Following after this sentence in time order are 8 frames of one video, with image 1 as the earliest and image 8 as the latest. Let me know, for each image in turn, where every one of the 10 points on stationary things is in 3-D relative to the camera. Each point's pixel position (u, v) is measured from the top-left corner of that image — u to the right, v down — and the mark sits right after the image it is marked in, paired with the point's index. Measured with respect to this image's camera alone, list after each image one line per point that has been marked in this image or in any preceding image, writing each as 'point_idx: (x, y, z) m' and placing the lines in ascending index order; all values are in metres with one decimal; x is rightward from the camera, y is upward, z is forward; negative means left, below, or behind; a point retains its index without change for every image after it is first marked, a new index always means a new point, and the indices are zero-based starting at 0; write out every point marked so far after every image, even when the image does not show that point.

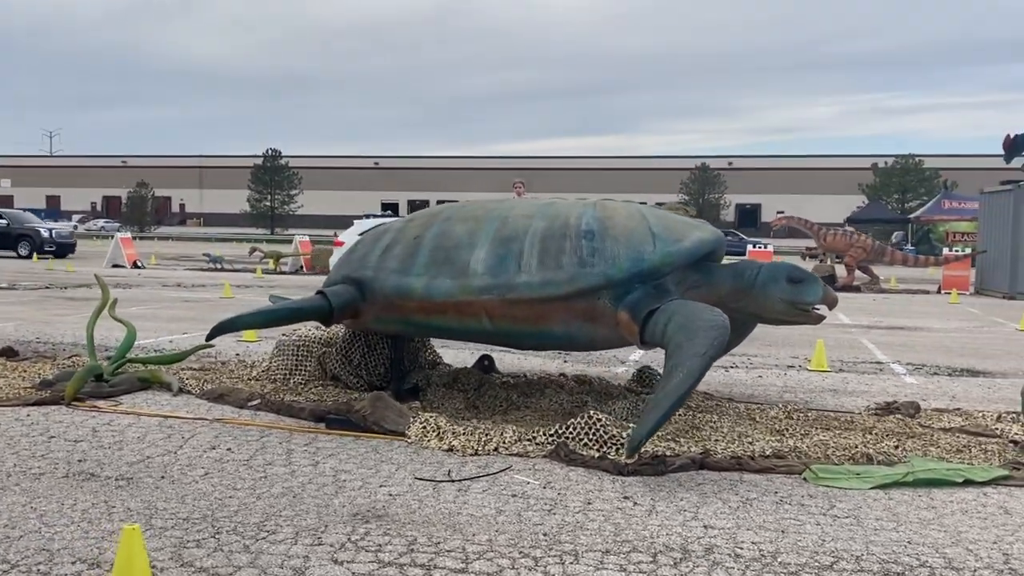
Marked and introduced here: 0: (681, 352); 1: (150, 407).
0: (+0.9, -0.3, +4.8) m
1: (-2.6, -0.9, +6.6) m
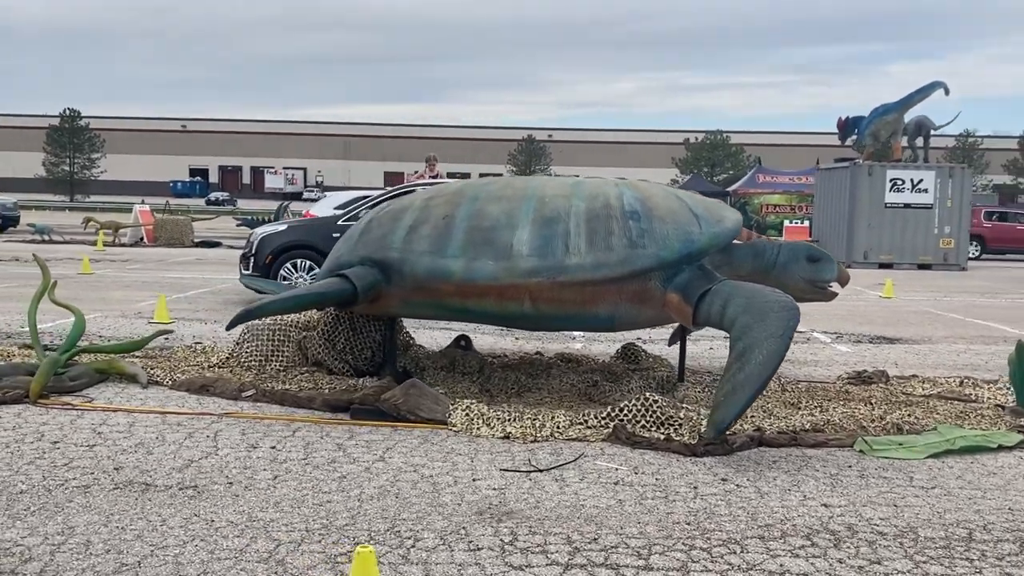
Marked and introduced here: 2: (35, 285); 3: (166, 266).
0: (+1.3, -0.2, +4.8) m
1: (-2.5, -0.7, +5.9) m
2: (-7.5, +0.1, +14.4) m
3: (-7.5, +0.5, +19.5) m
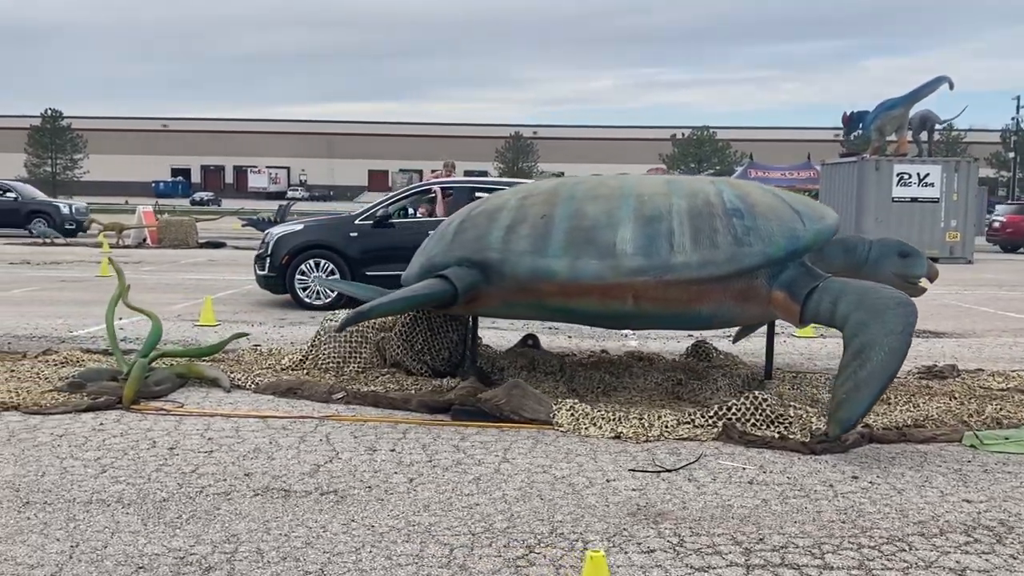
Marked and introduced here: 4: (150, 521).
0: (+1.9, -0.2, +4.9) m
1: (-1.8, -0.8, +5.9) m
2: (-7.1, 0.0, +14.3) m
3: (-7.2, +0.4, +19.3) m
4: (-1.5, -1.0, +3.8) m
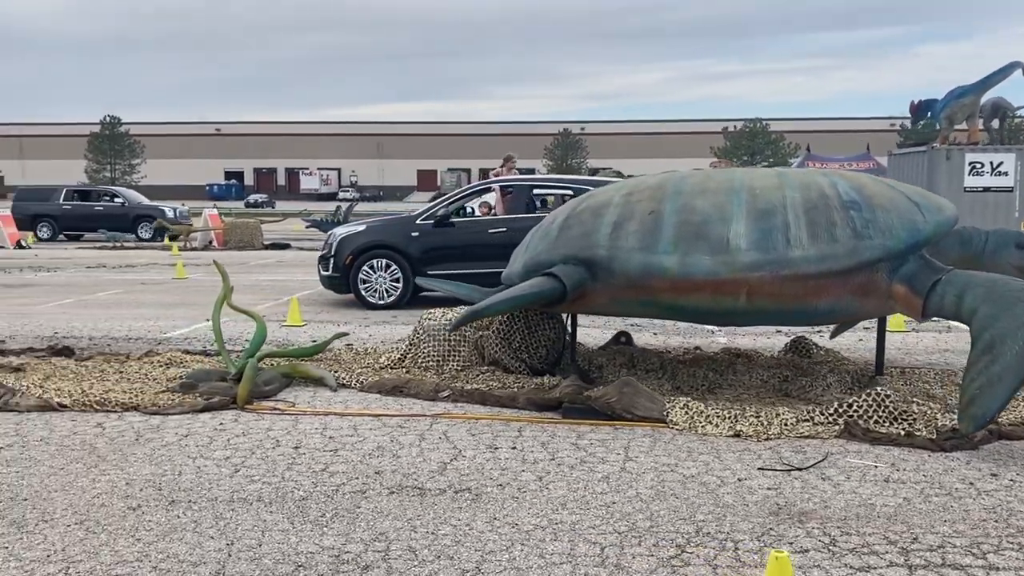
0: (+2.5, -0.2, +4.7) m
1: (-1.2, -0.8, +5.9) m
2: (-5.9, 0.0, +14.6) m
3: (-5.8, +0.4, +19.7) m
4: (-0.9, -1.0, +3.8) m
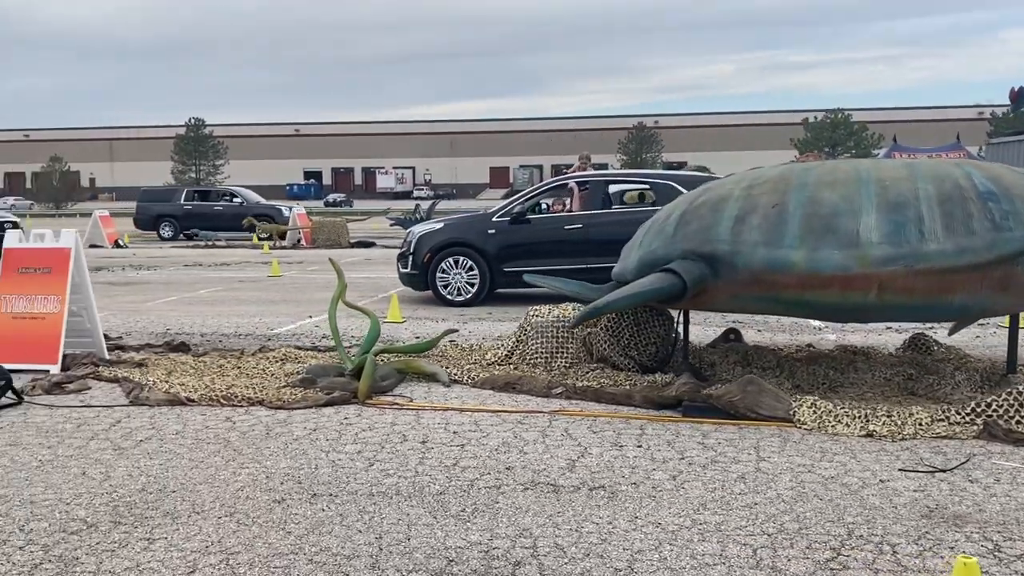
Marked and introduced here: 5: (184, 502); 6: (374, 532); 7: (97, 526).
0: (+3.2, -0.2, +4.5) m
1: (-0.4, -0.7, +6.0) m
2: (-4.5, 0.0, +15.0) m
3: (-3.9, +0.5, +20.0) m
4: (-0.3, -1.0, +3.8) m
5: (-1.5, -1.0, +4.1) m
6: (-0.5, -1.0, +3.6) m
7: (-1.7, -1.0, +3.8) m
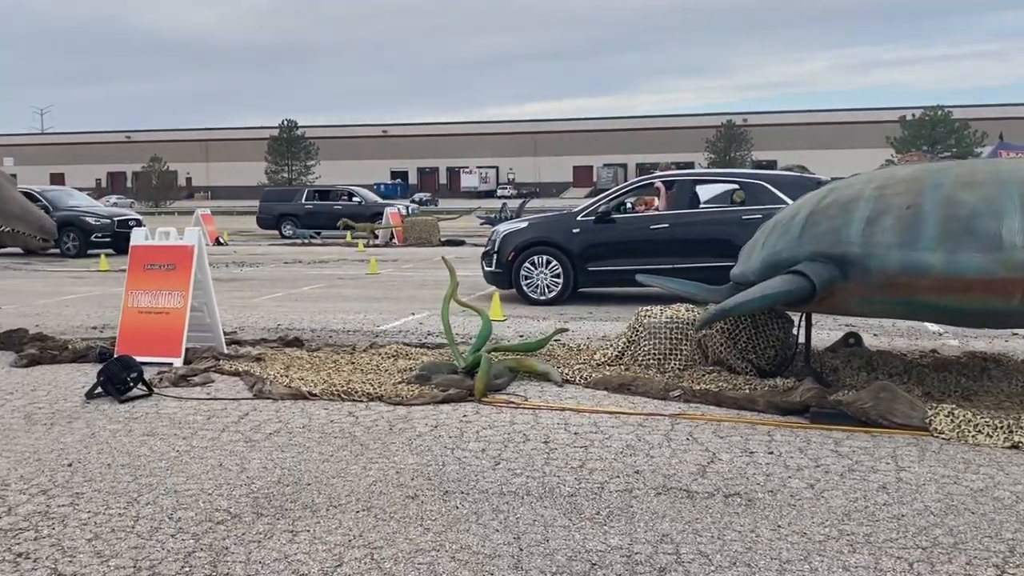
0: (+3.8, -0.2, +4.1) m
1: (+0.4, -0.7, +6.0) m
2: (-2.9, +0.1, +15.3) m
3: (-1.9, +0.5, +20.3) m
4: (+0.3, -1.0, +3.8) m
5: (-0.9, -0.9, +4.1) m
6: (0.0, -1.0, +3.6) m
7: (-1.1, -1.0, +3.9) m
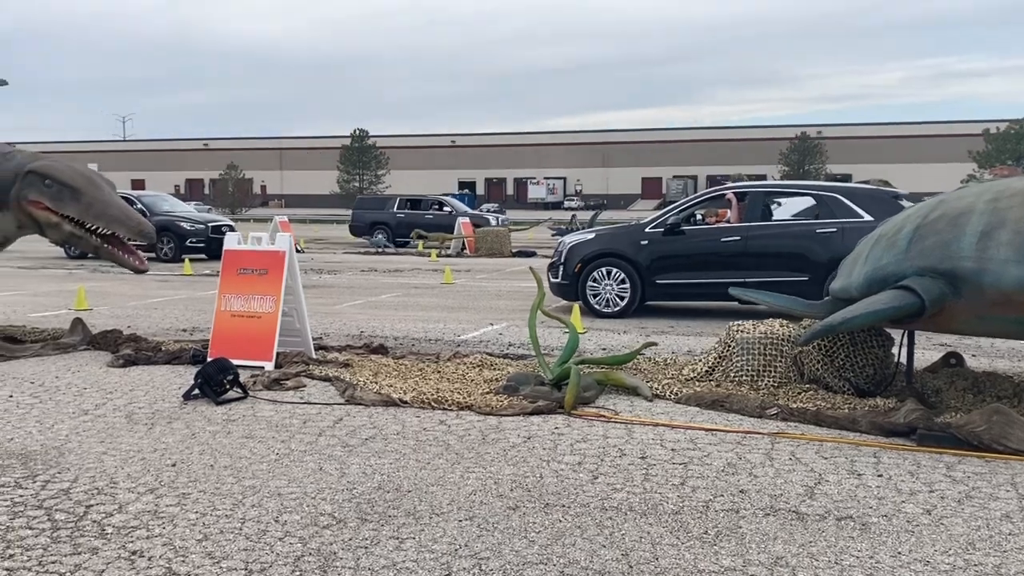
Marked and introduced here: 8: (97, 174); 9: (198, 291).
0: (+4.3, -0.3, +3.8) m
1: (+1.0, -0.8, +5.9) m
2: (-1.6, -0.1, +15.4) m
3: (-0.2, +0.3, +20.3) m
4: (+0.7, -1.0, +3.7) m
5: (-0.4, -1.0, +4.1) m
6: (+0.4, -1.0, +3.6) m
7: (-0.7, -1.0, +3.9) m
8: (-3.5, +0.9, +7.6) m
9: (-5.3, 0.0, +15.4) m
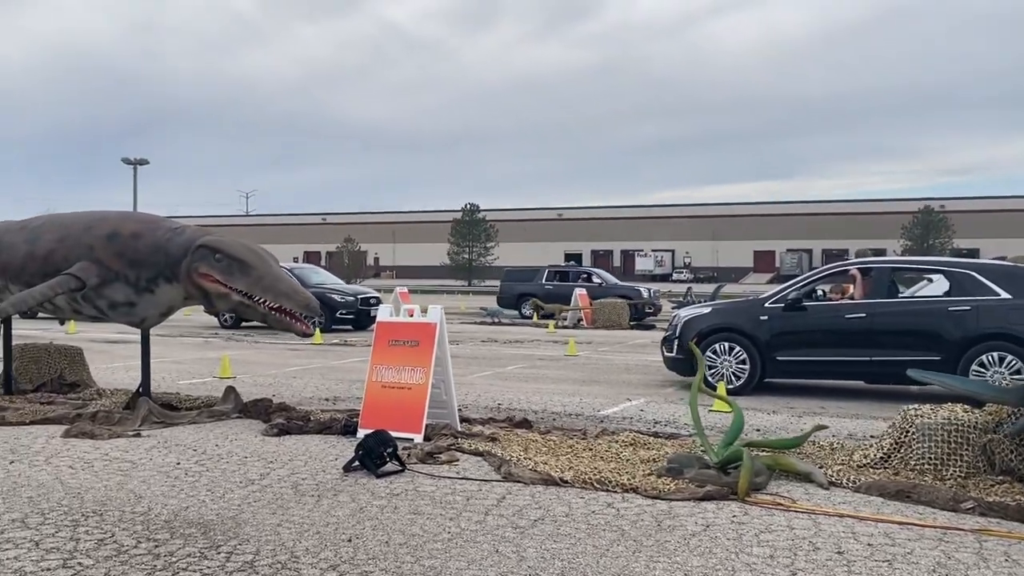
0: (+5.1, -0.7, +3.1) m
1: (+2.0, -1.3, +5.5) m
2: (+0.6, -1.3, +15.3) m
3: (+2.5, -1.3, +20.0) m
4: (+1.5, -1.3, +3.4) m
5: (+0.4, -1.3, +3.9) m
6: (+1.2, -1.3, +3.3) m
7: (+0.1, -1.3, +3.7) m
8: (-2.2, +0.3, +7.9) m
9: (-3.1, -1.2, +15.7) m
